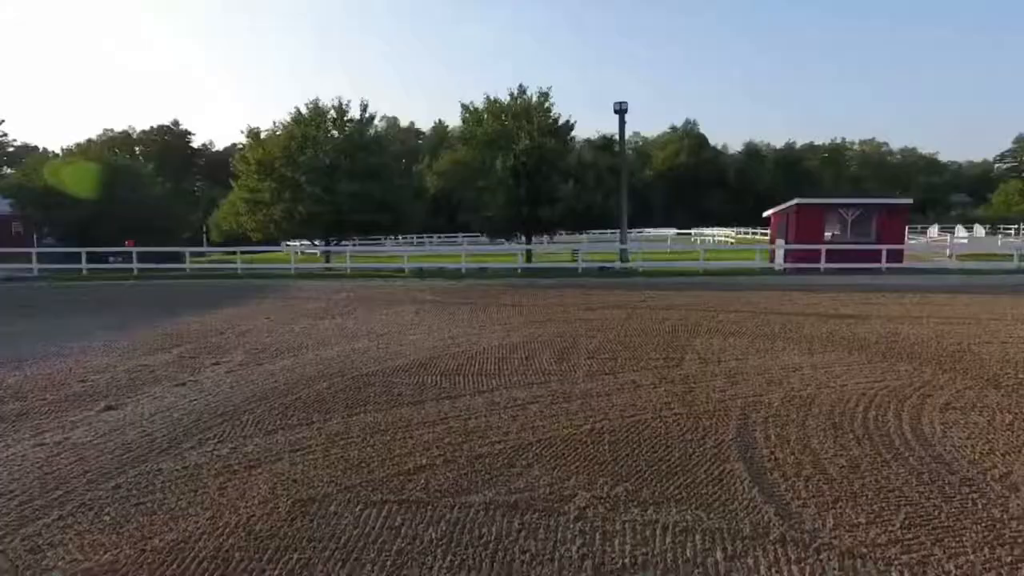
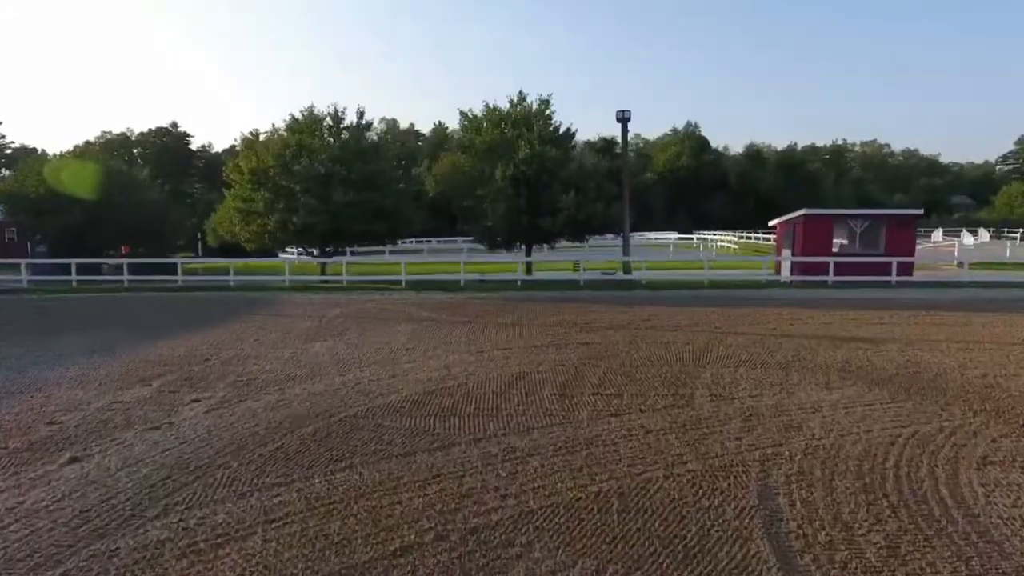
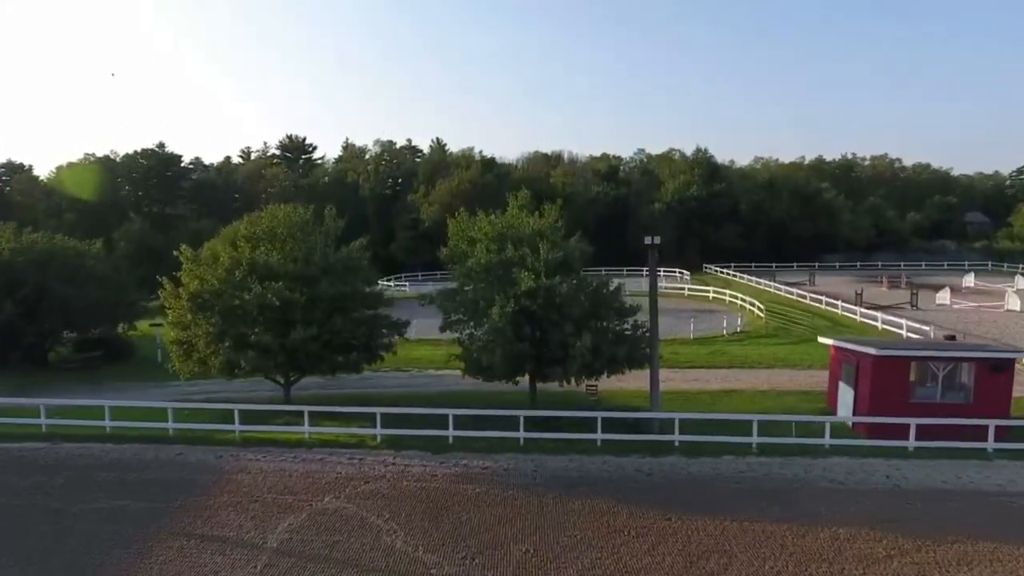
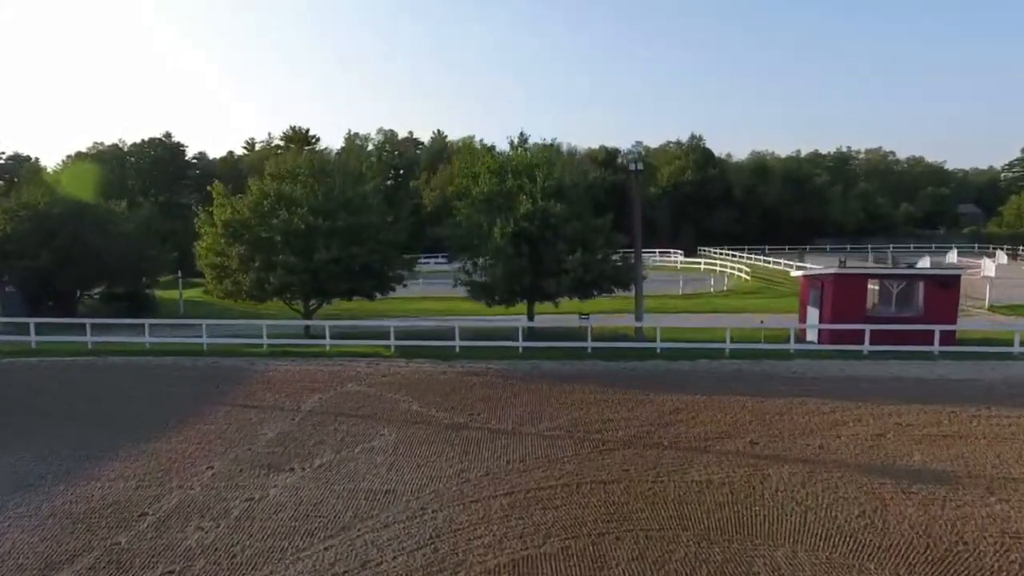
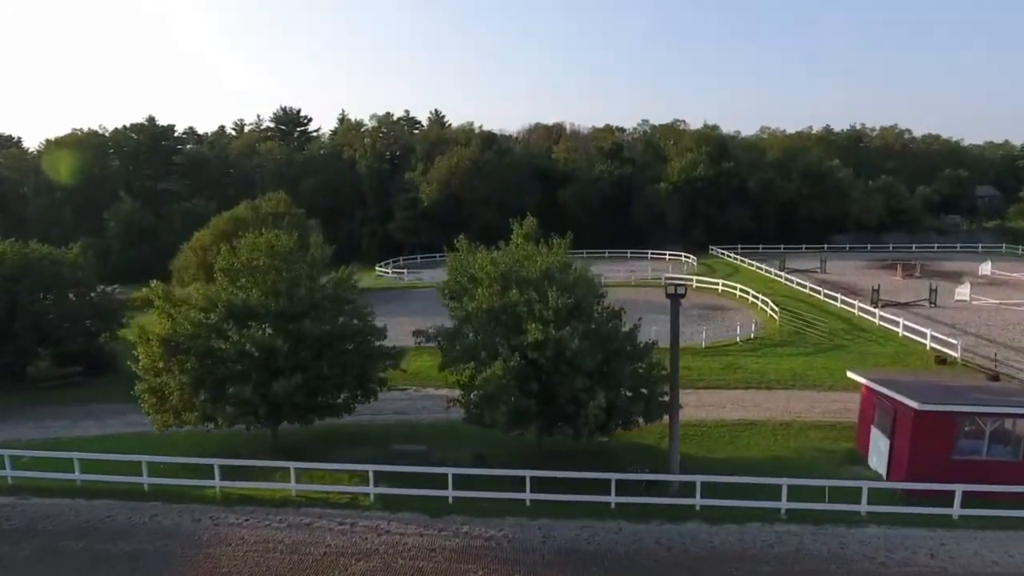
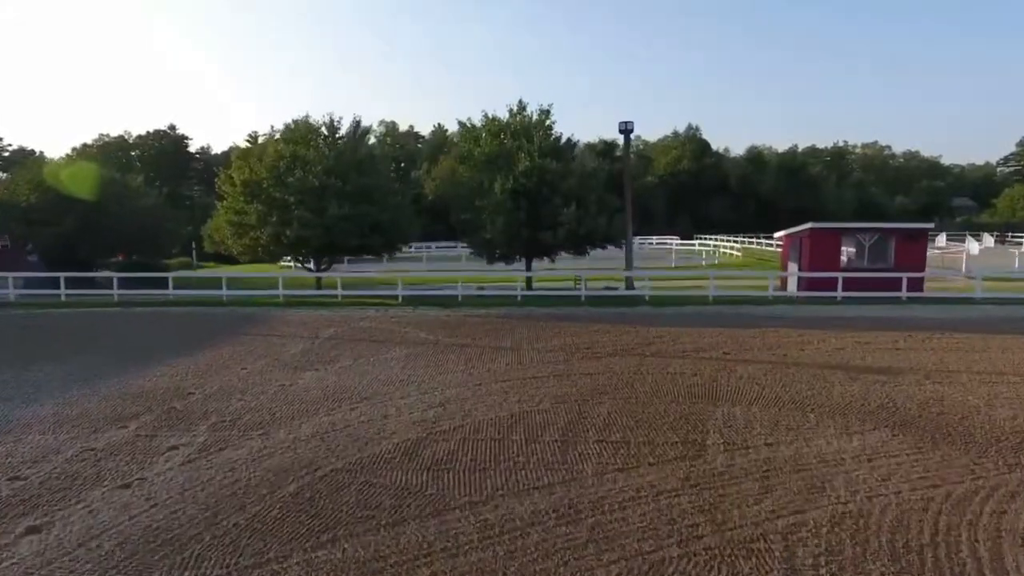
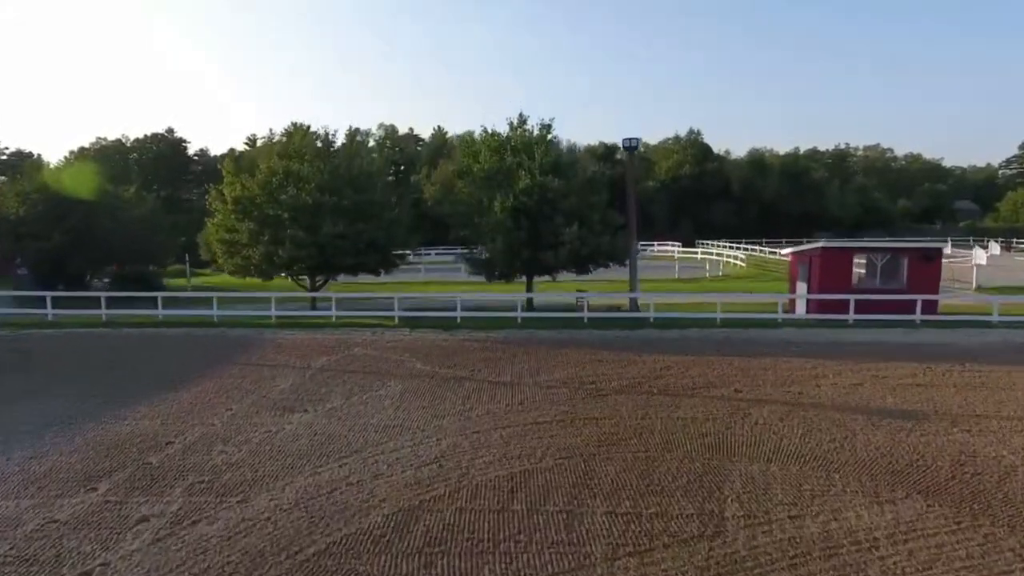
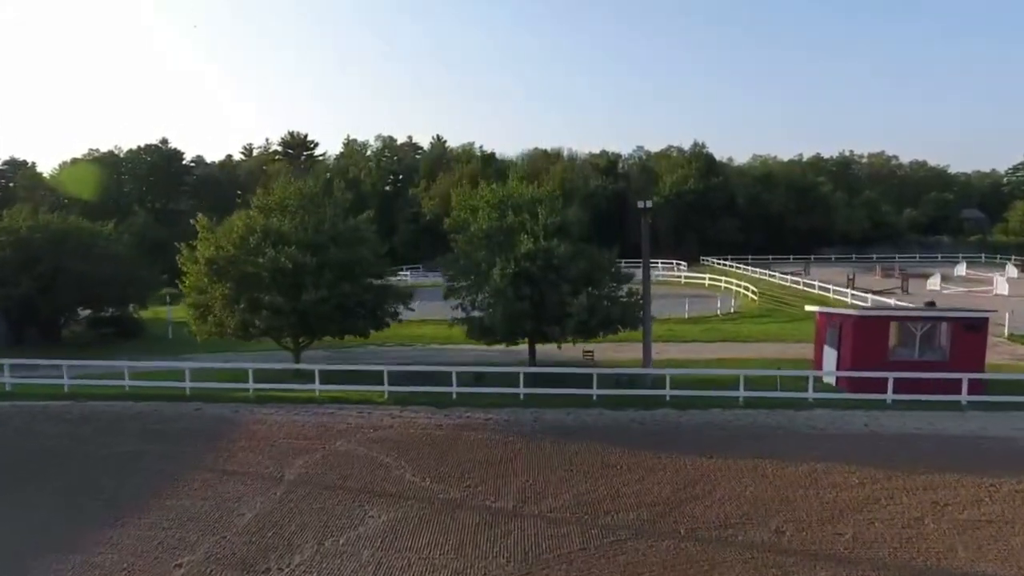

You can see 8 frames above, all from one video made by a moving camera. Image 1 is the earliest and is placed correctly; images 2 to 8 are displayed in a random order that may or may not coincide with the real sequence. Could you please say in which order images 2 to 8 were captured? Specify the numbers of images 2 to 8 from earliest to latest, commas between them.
2, 6, 7, 4, 8, 3, 5
